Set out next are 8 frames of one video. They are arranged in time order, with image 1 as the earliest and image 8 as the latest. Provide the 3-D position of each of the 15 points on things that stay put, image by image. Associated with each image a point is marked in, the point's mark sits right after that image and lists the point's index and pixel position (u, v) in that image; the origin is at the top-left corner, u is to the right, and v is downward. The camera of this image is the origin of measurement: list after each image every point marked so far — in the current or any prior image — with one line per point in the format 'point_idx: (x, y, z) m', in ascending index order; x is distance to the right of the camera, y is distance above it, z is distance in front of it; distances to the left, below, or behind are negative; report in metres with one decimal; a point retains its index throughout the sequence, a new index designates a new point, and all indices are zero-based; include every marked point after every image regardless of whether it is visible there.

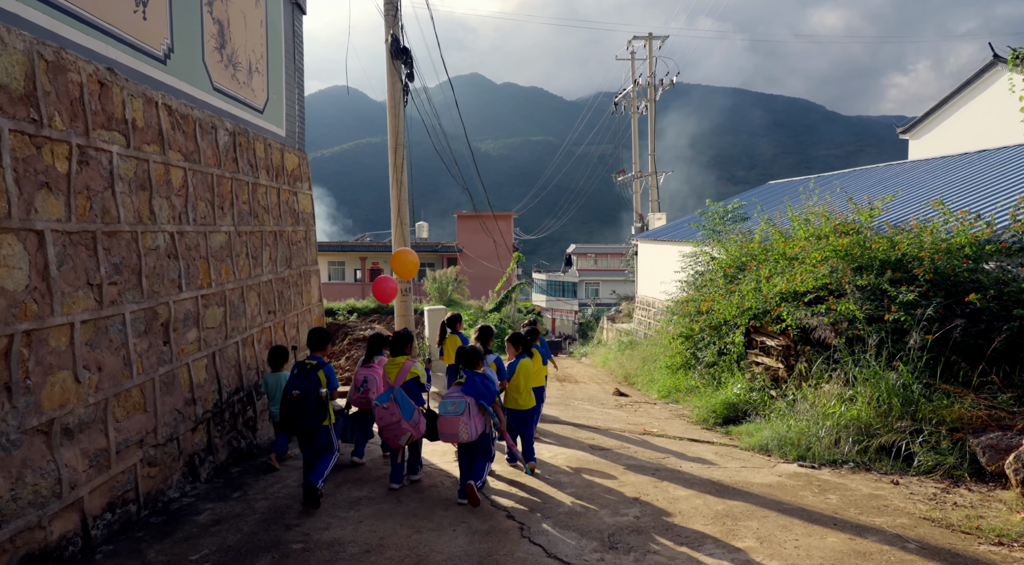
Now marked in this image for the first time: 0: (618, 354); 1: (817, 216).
0: (+2.7, -1.8, +18.2) m
1: (+4.6, +1.0, +10.6) m
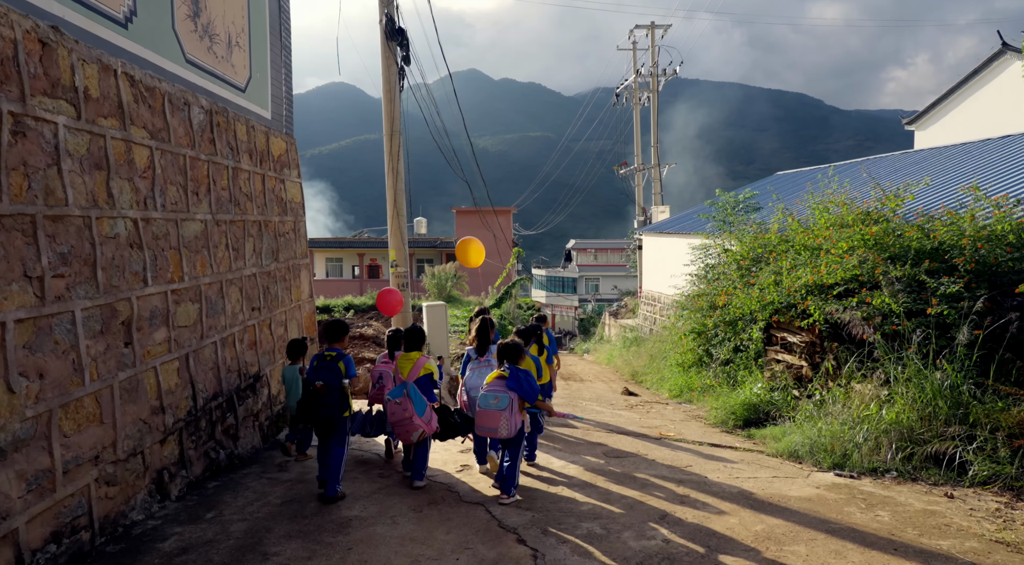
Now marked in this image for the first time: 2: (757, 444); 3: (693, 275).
0: (+2.7, -1.7, +17.6) m
1: (+4.6, +1.1, +10.0) m
2: (+2.5, -1.7, +7.3) m
3: (+3.4, +0.1, +13.4) m
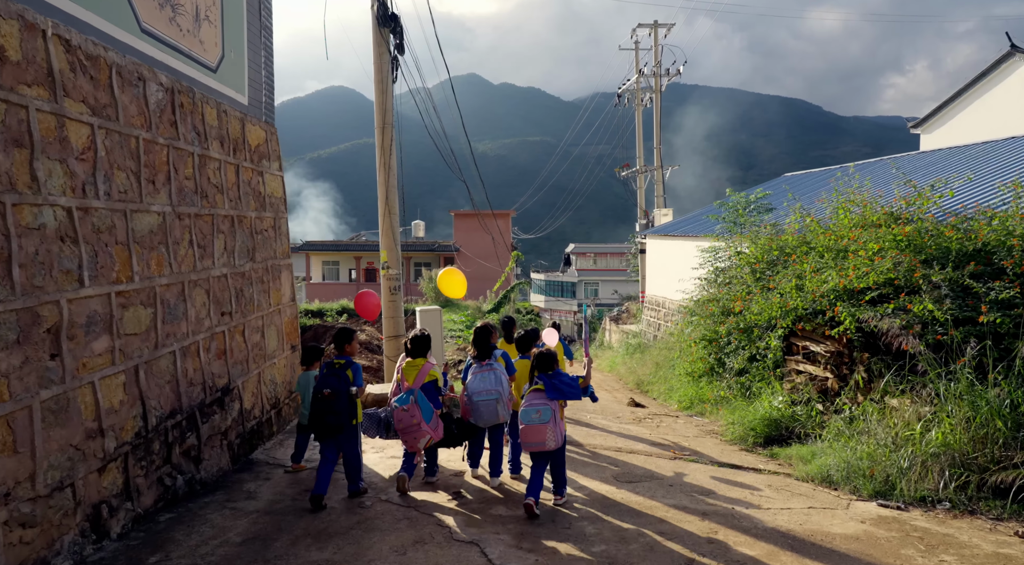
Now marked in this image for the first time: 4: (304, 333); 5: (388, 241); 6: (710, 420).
0: (+2.7, -1.8, +16.9) m
1: (+4.6, +1.0, +9.3) m
2: (+2.5, -1.7, +6.6) m
3: (+3.4, +0.1, +12.7) m
4: (-5.6, -1.4, +19.0) m
5: (-1.8, +0.6, +10.3) m
6: (+2.7, -1.9, +9.6) m
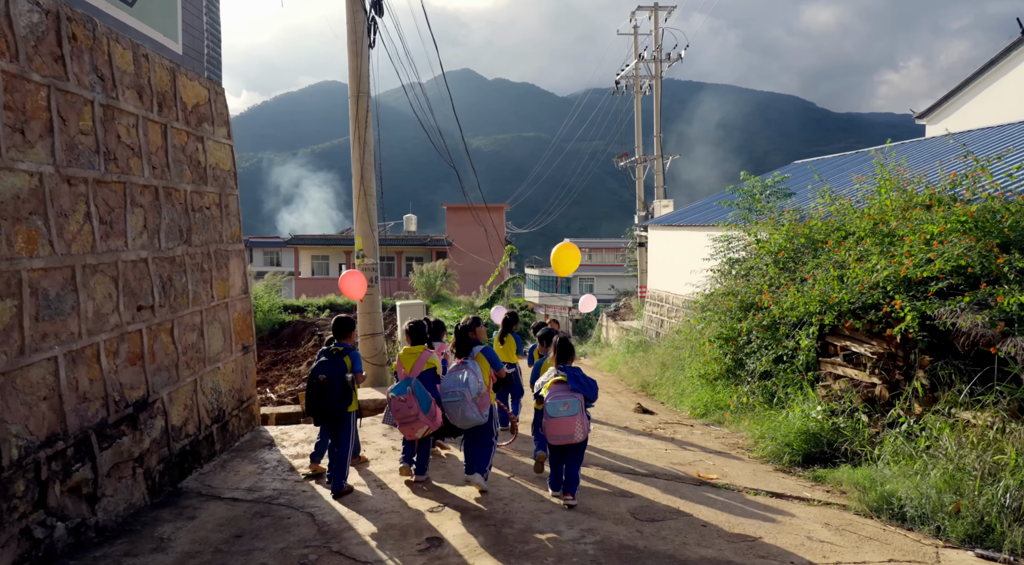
0: (+2.6, -1.6, +15.7) m
1: (+4.5, +1.1, +8.2) m
2: (+2.4, -1.6, +5.4) m
3: (+3.3, +0.2, +11.5) m
4: (-5.7, -1.2, +17.8) m
5: (-1.9, +0.7, +9.1) m
6: (+2.6, -1.8, +8.4) m
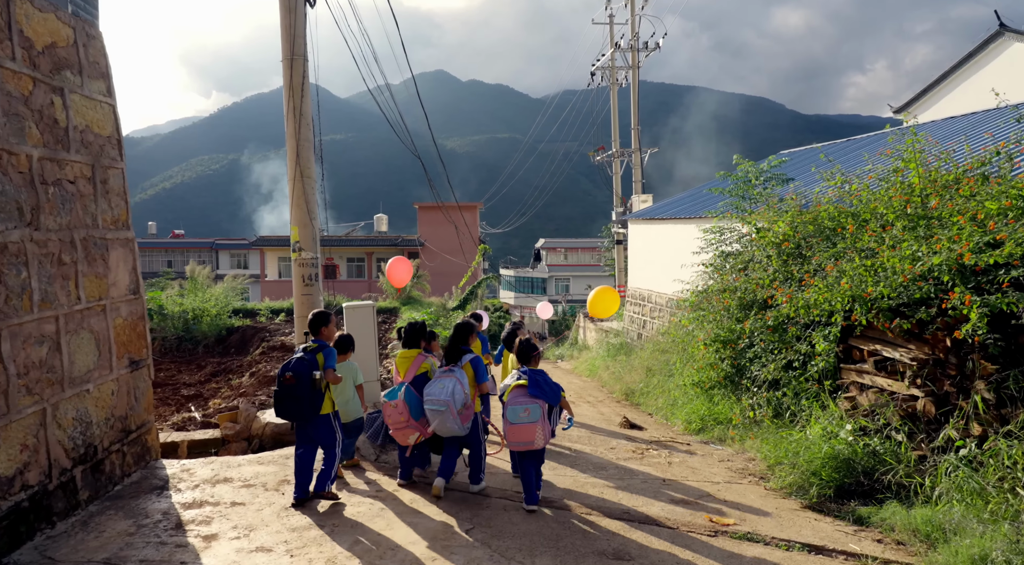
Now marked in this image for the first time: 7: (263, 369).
0: (+2.0, -1.6, +14.5) m
1: (+4.2, +1.2, +7.0) m
2: (+2.2, -1.5, +4.1) m
3: (+2.8, +0.2, +10.3) m
4: (-6.4, -1.3, +16.2) m
5: (-2.3, +0.7, +7.7) m
6: (+2.2, -1.7, +7.2) m
7: (-4.2, -1.5, +11.9) m
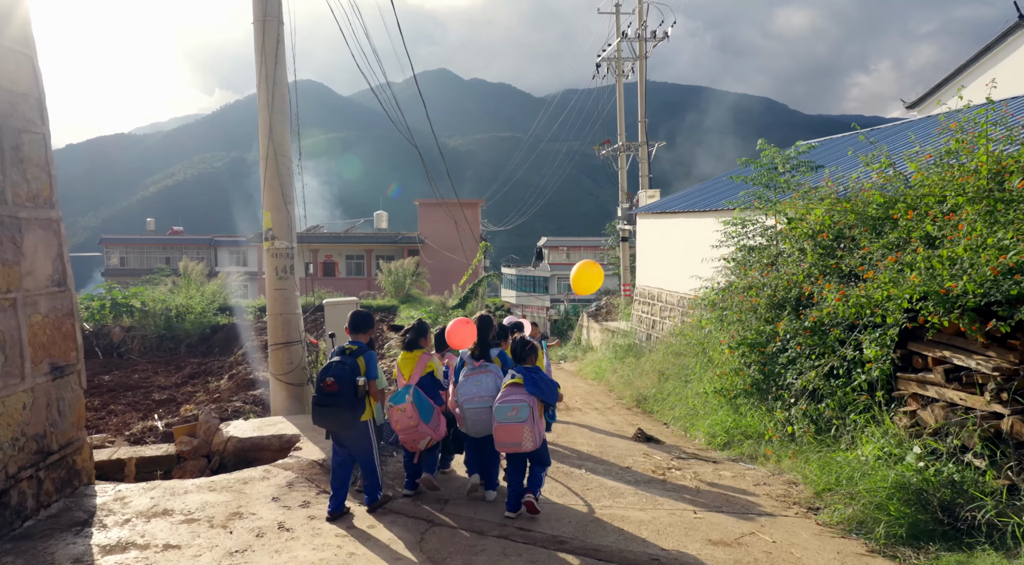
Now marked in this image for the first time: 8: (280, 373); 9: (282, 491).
0: (+2.0, -1.5, +13.6) m
1: (+4.2, +1.2, +6.0) m
2: (+2.2, -1.5, +3.2) m
3: (+2.9, +0.3, +9.4) m
4: (-6.4, -1.2, +15.3) m
5: (-2.3, +0.8, +6.7) m
6: (+2.2, -1.7, +6.3) m
7: (-4.2, -1.4, +11.0) m
8: (-2.2, -0.9, +6.8) m
9: (-1.5, -1.4, +4.7) m
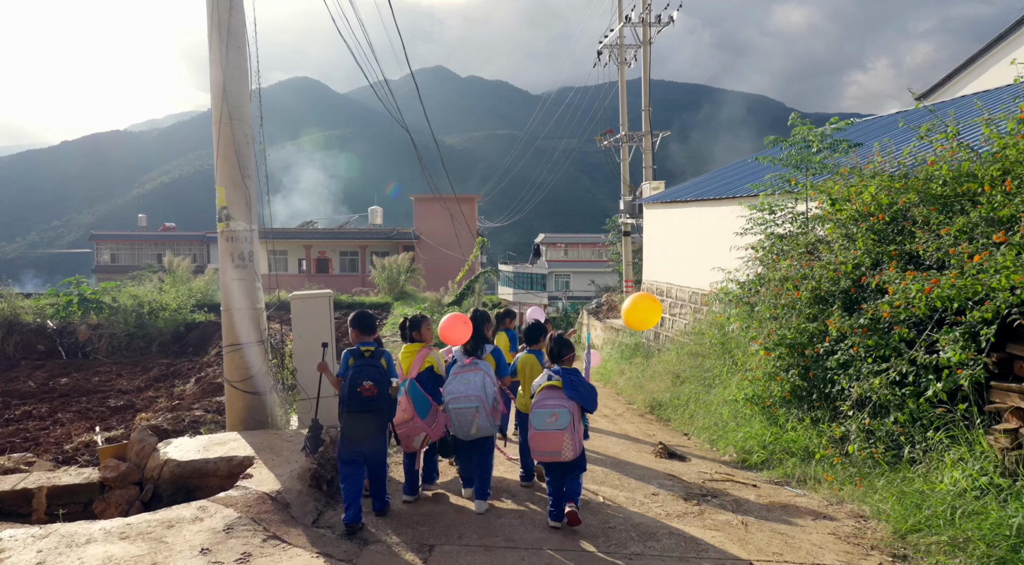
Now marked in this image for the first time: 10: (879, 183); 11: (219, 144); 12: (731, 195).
0: (+2.0, -1.4, +12.5) m
1: (+4.2, +1.3, +5.0) m
2: (+2.2, -1.4, +2.1) m
3: (+2.9, +0.4, +8.3) m
4: (-6.4, -1.0, +14.2) m
5: (-2.3, +0.9, +5.6) m
6: (+2.3, -1.6, +5.2) m
7: (-4.2, -1.3, +9.9) m
8: (-2.2, -0.8, +5.7) m
9: (-1.5, -1.3, +3.6) m
10: (+3.3, +0.9, +6.3) m
11: (-2.3, +1.1, +5.6) m
12: (+3.0, +1.2, +10.0) m
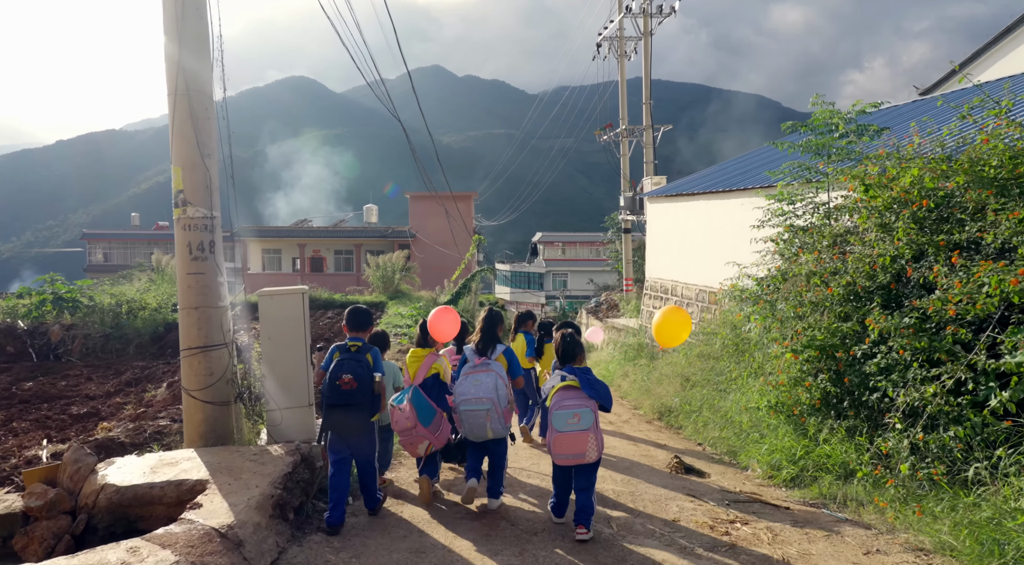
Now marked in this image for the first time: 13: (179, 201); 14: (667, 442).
0: (+1.9, -1.4, +11.8) m
1: (+4.2, +1.4, +4.3) m
2: (+2.2, -1.4, +1.5) m
3: (+2.8, +0.4, +7.6) m
4: (-6.4, -1.0, +13.5) m
5: (-2.3, +0.9, +4.9) m
6: (+2.2, -1.5, +4.5) m
7: (-4.2, -1.2, +9.2) m
8: (-2.2, -0.7, +5.0) m
9: (-1.5, -1.3, +2.9) m
10: (+3.2, +0.9, +5.6) m
11: (-2.3, +1.1, +4.9) m
12: (+3.0, +1.3, +9.4) m
13: (-2.3, +0.6, +5.0) m
14: (+1.6, -1.6, +7.4) m
